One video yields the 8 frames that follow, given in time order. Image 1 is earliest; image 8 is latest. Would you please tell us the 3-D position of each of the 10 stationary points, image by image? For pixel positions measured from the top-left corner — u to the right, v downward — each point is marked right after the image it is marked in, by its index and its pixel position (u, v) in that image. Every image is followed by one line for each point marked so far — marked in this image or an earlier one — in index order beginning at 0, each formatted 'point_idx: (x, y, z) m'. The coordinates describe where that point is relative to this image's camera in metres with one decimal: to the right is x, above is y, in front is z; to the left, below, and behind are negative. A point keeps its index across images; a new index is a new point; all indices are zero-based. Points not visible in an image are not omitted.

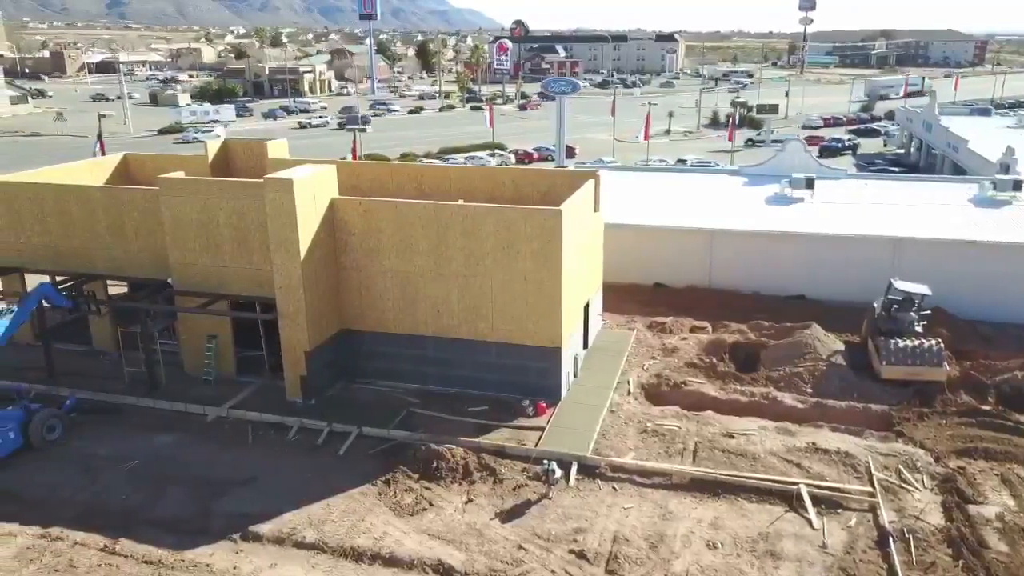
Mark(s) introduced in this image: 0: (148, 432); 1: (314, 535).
0: (-8.5, -3.4, +19.0) m
1: (-3.7, -4.7, +15.2) m
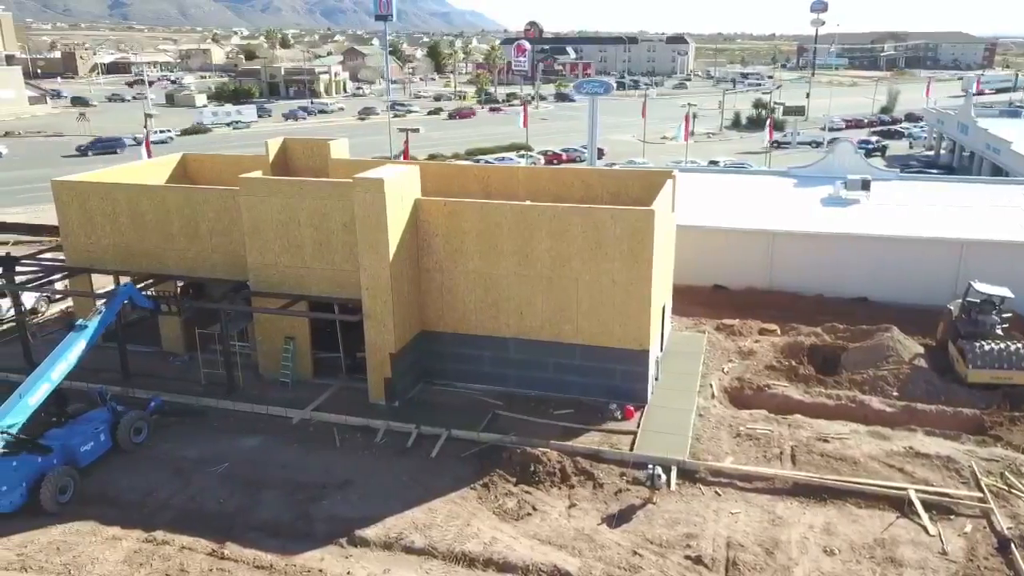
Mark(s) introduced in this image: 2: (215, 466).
0: (-6.5, -3.4, +18.8) m
1: (-1.7, -4.7, +15.0) m
2: (-6.5, -3.9, +17.5) m
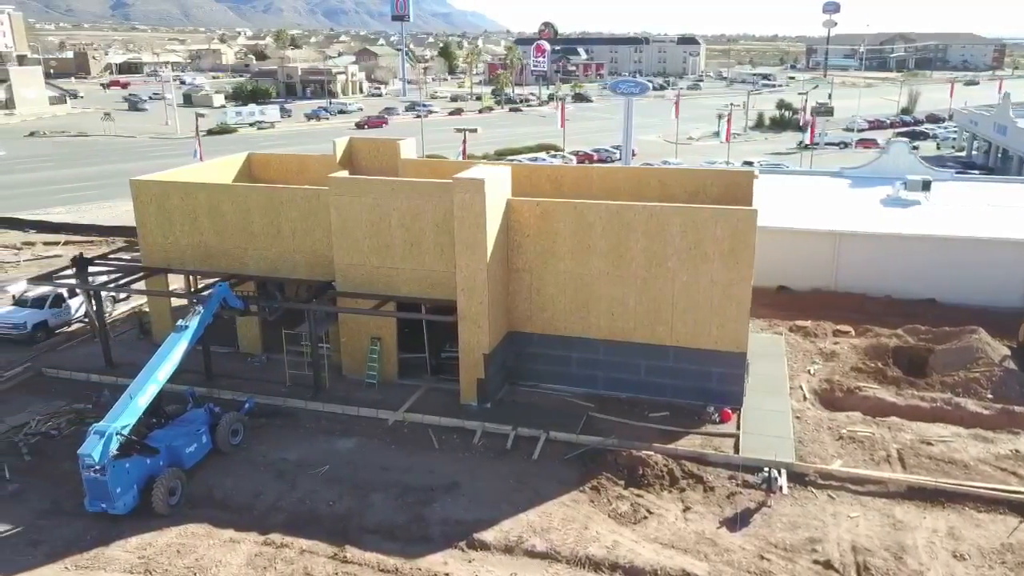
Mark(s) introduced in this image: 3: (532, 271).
0: (-4.2, -3.4, +18.7) m
1: (+0.6, -4.7, +14.8) m
2: (-4.2, -3.9, +17.4) m
3: (+0.5, +0.4, +19.9) m
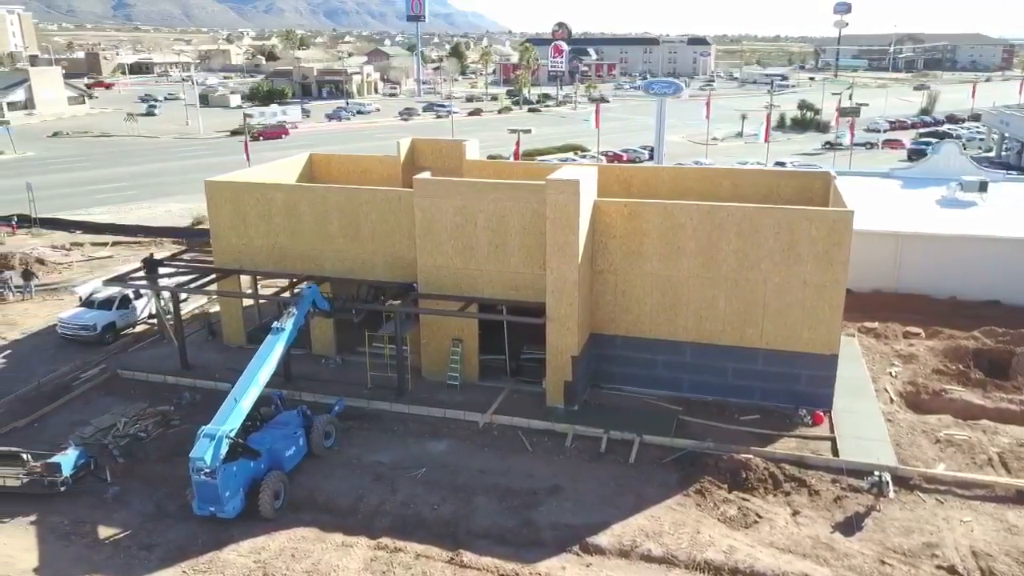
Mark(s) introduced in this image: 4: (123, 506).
0: (-2.1, -3.5, +18.6) m
1: (+2.7, -4.7, +14.7) m
2: (-2.1, -3.9, +17.3) m
3: (+2.6, +0.4, +19.8) m
4: (-7.7, -4.3, +16.0) m
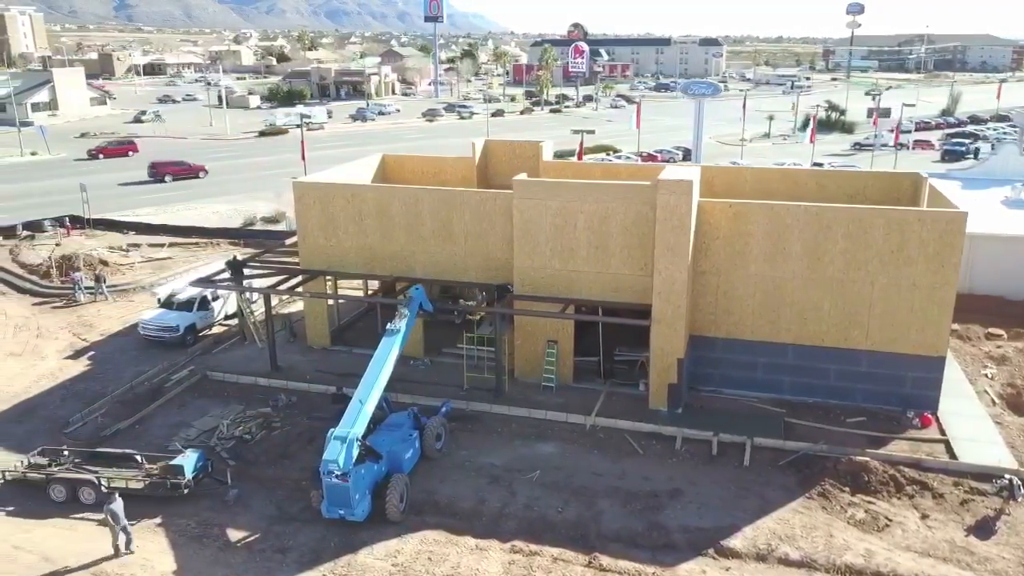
0: (+0.3, -3.5, +18.5) m
1: (+5.1, -4.8, +14.6) m
2: (+0.4, -4.0, +17.2) m
3: (+5.1, +0.3, +19.7) m
4: (-5.2, -4.3, +15.9) m
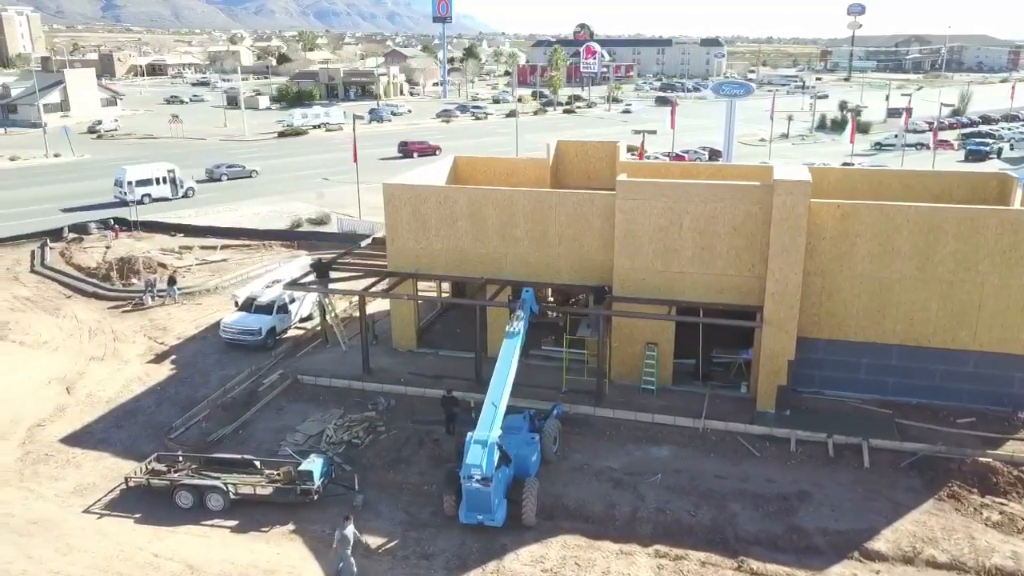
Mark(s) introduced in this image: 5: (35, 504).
0: (+2.9, -3.5, +18.3) m
1: (+7.7, -4.8, +14.5) m
2: (+2.9, -4.0, +17.1) m
3: (+7.6, +0.3, +19.6) m
4: (-2.7, -4.4, +15.7) m
5: (-9.4, -4.3, +15.9) m
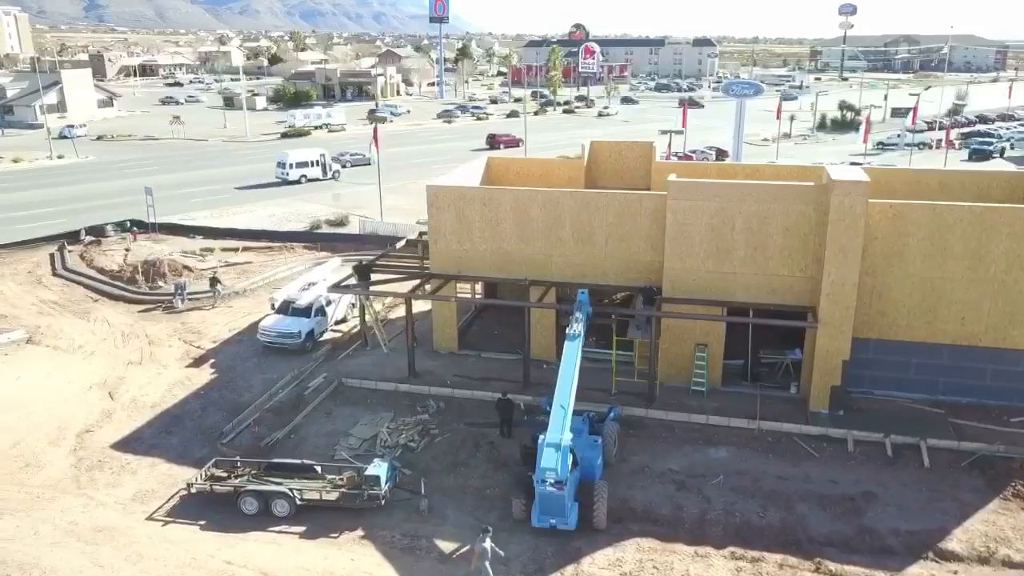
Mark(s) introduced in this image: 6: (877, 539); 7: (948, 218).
0: (+4.2, -3.6, +18.3) m
1: (+9.1, -4.8, +14.5) m
2: (+4.2, -4.0, +17.0) m
3: (+8.8, +0.3, +19.6) m
4: (-1.3, -4.5, +15.6) m
5: (-8.1, -4.3, +15.6) m
6: (+6.8, -4.7, +15.0) m
7: (+10.3, +1.6, +18.8) m
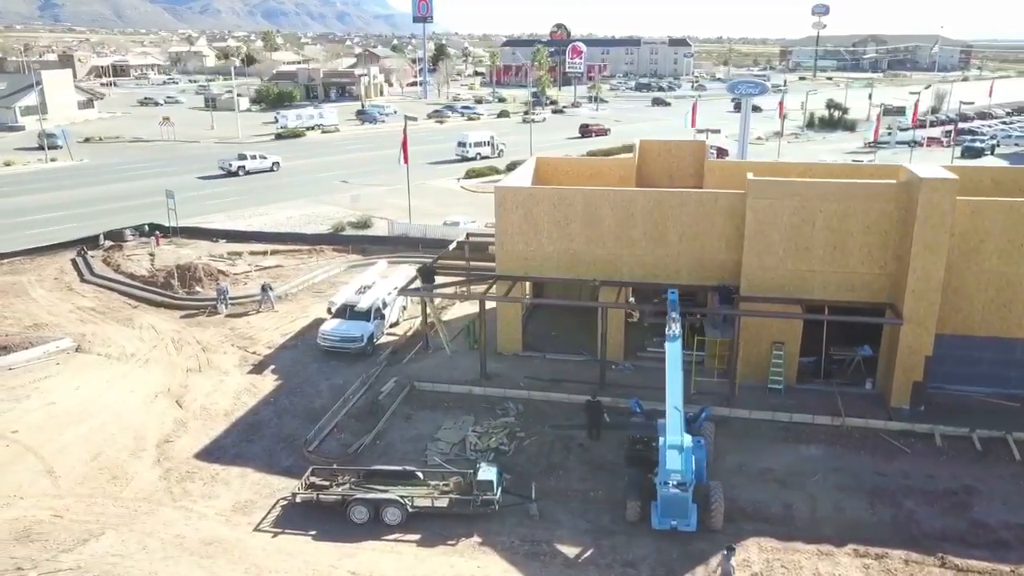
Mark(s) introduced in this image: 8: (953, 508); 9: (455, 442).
0: (+6.3, -3.5, +18.3) m
1: (+11.3, -4.7, +14.7) m
2: (+6.4, -4.0, +17.0) m
3: (+10.8, +0.4, +19.8) m
4: (+0.9, -4.5, +15.4) m
5: (-5.9, -4.5, +15.2) m
6: (+9.0, -4.6, +15.2) m
7: (+12.2, +1.7, +19.1) m
8: (+8.7, -4.3, +15.9) m
9: (-1.3, -3.5, +18.3) m
